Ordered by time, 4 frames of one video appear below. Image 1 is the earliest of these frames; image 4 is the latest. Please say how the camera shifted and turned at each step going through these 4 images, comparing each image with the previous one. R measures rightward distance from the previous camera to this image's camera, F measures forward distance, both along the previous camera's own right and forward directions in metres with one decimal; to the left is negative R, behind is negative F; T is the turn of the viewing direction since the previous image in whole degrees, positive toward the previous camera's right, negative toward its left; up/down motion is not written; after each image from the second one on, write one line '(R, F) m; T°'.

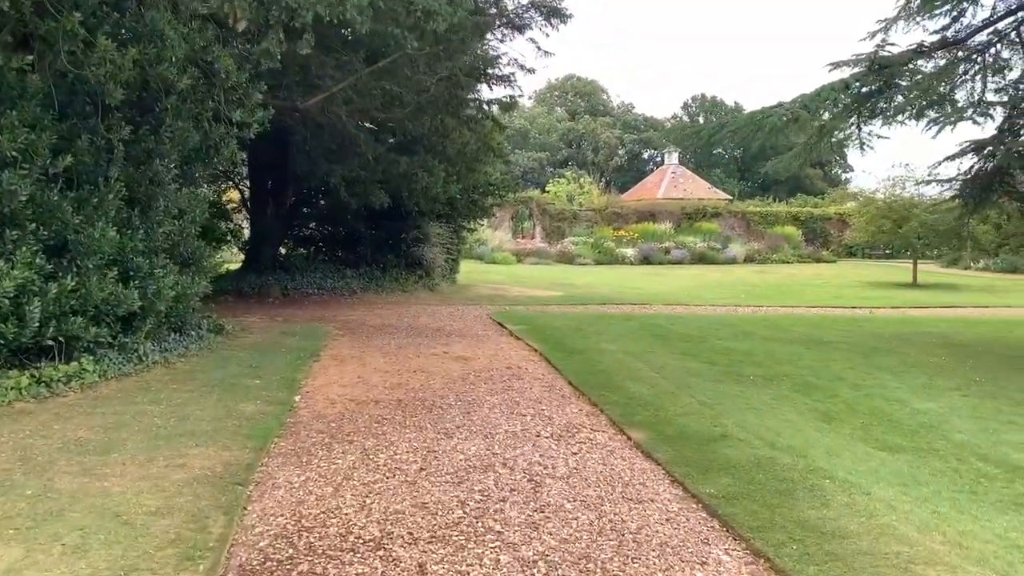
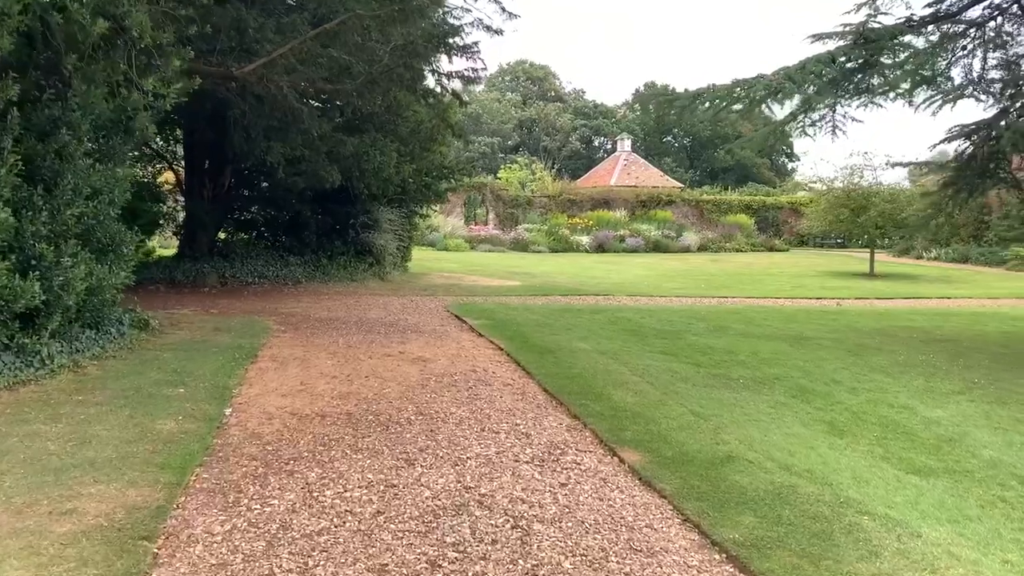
(-0.1, +0.8) m; +3°
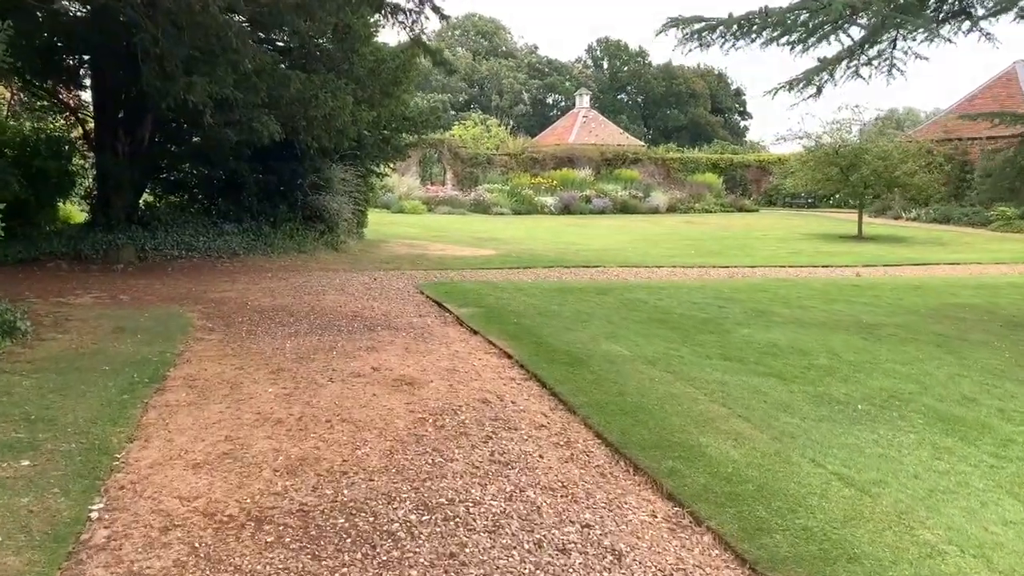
(-0.4, +2.0) m; +3°
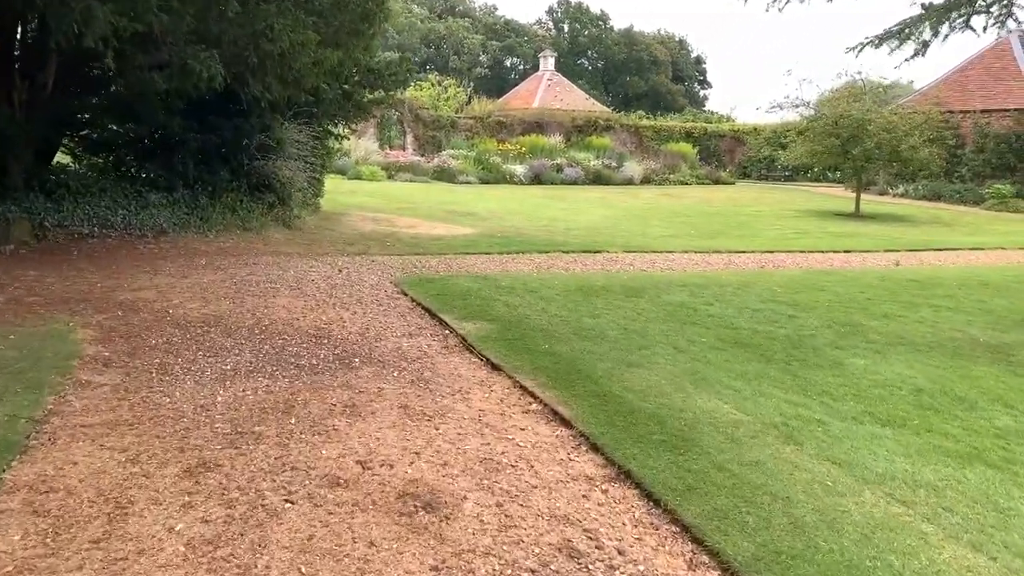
(-0.4, +2.0) m; +3°
